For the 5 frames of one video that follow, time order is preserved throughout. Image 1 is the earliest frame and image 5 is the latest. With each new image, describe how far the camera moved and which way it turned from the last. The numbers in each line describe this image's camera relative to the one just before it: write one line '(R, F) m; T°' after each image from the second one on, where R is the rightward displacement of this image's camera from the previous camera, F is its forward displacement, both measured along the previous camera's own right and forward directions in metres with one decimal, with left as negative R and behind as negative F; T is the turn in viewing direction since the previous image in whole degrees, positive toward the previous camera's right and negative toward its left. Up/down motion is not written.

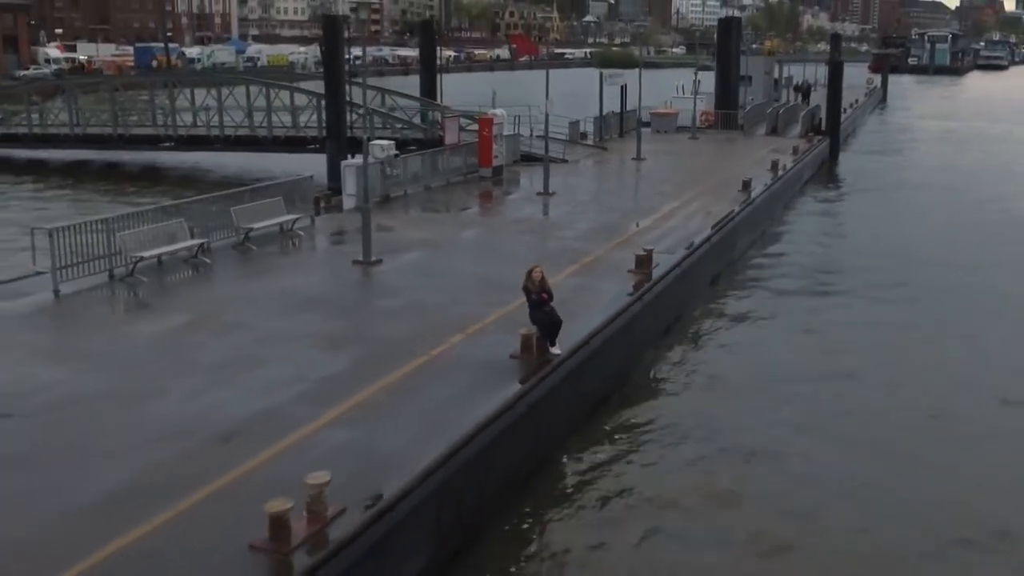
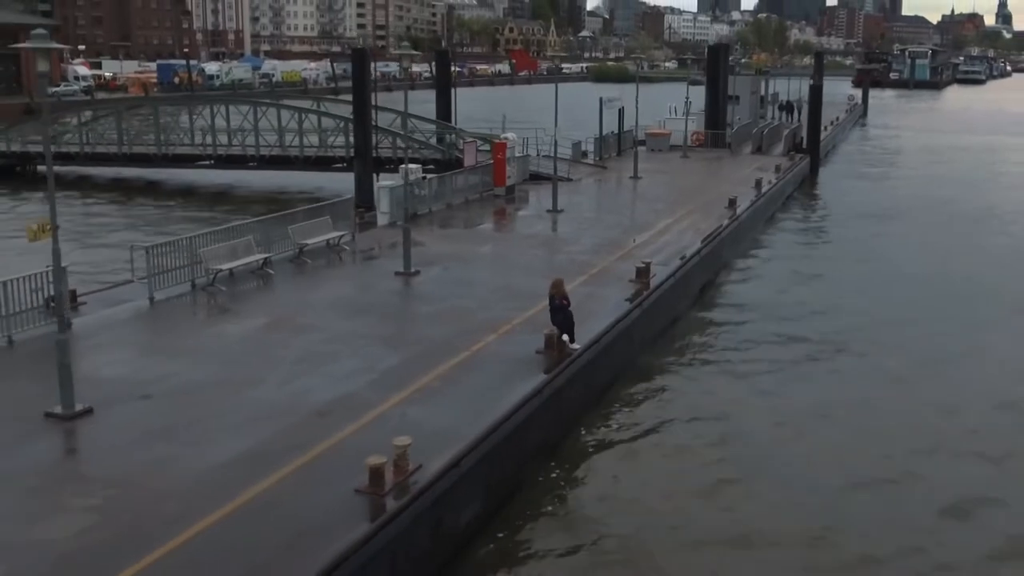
(-0.4, -2.6) m; 0°
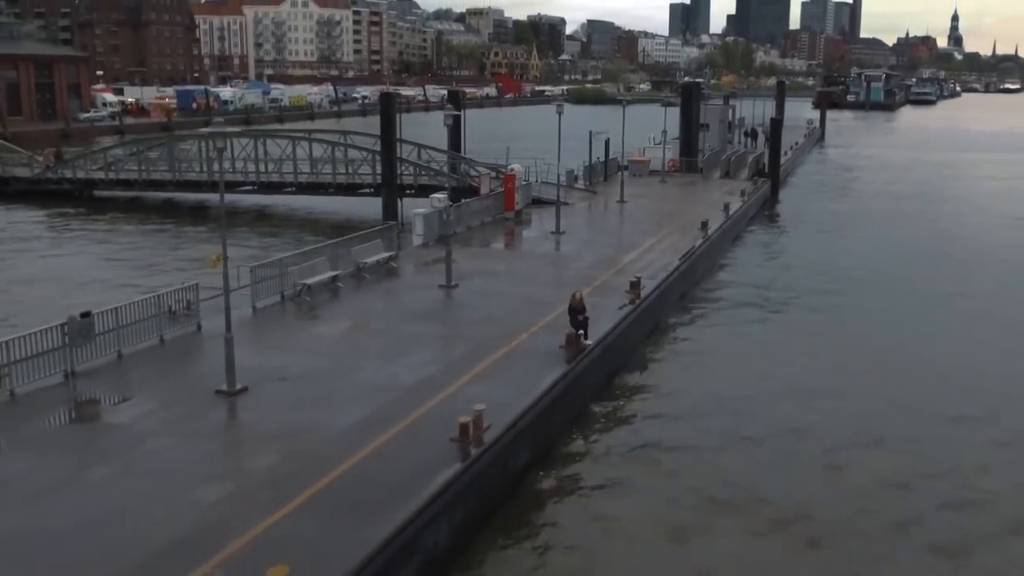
(-1.0, -4.4) m; +2°
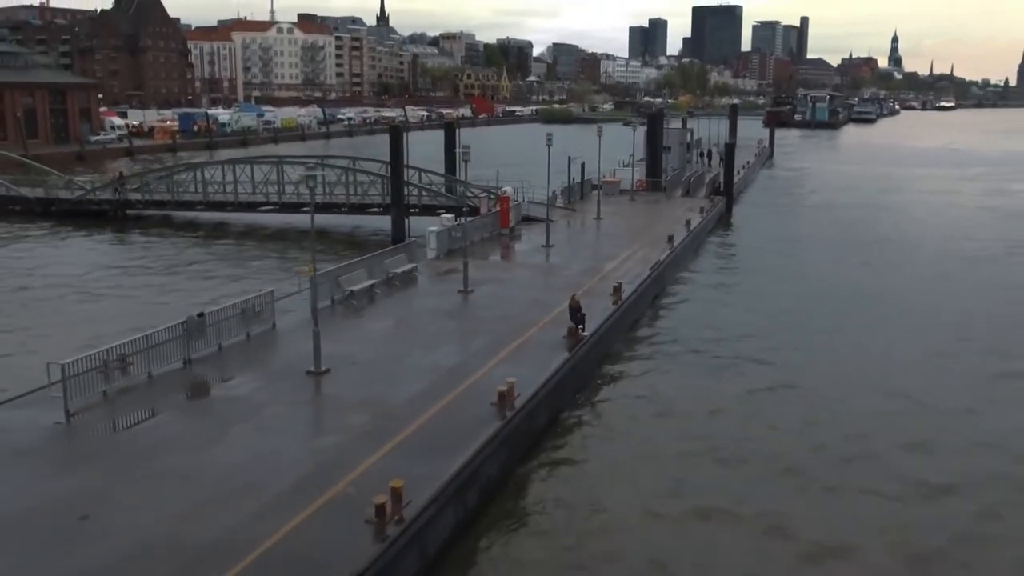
(-1.2, -4.7) m; +2°
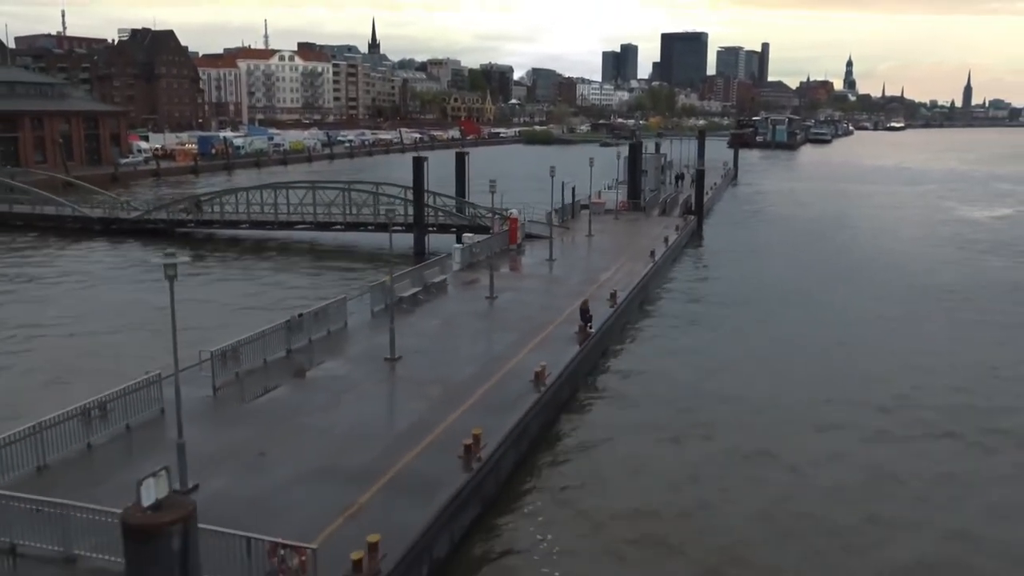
(-1.6, -5.8) m; +2°
